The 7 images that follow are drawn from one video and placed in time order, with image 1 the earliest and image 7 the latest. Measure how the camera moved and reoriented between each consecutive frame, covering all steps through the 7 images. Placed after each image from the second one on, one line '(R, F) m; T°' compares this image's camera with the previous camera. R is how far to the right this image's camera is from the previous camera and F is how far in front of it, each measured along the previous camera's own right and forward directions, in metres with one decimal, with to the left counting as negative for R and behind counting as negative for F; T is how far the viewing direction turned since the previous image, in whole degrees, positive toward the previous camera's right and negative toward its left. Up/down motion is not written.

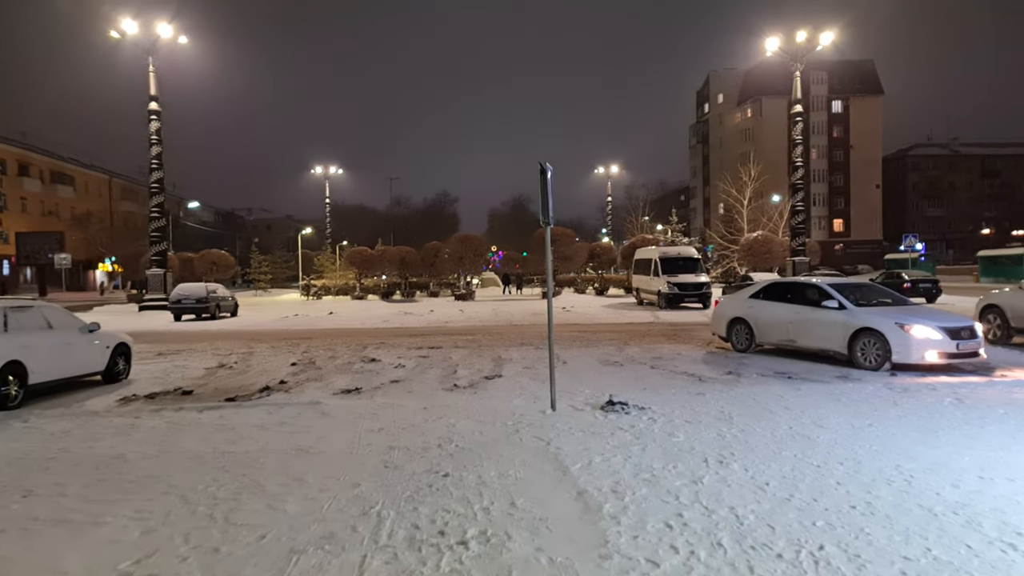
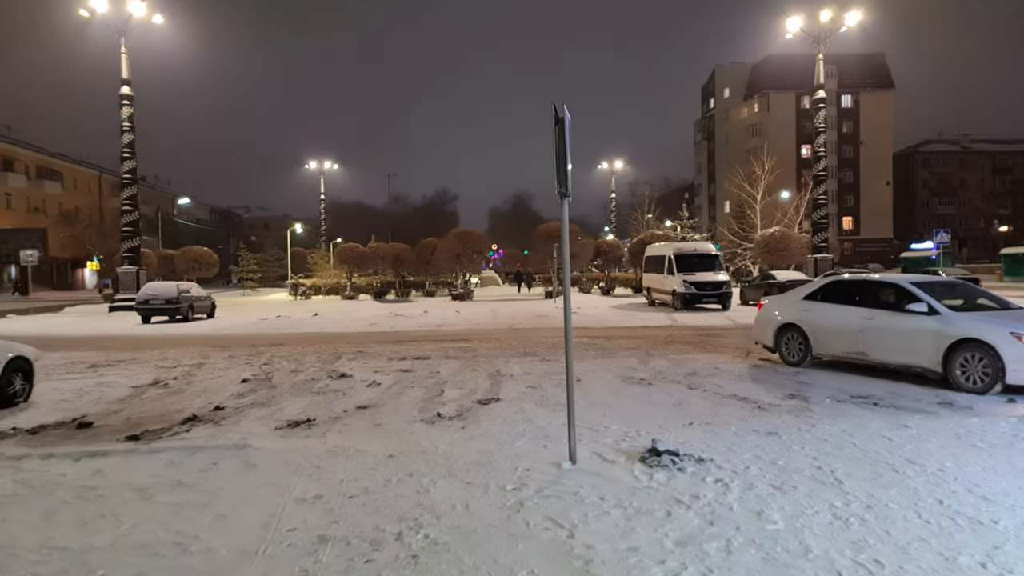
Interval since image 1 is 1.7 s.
(0.0, +2.3) m; 0°
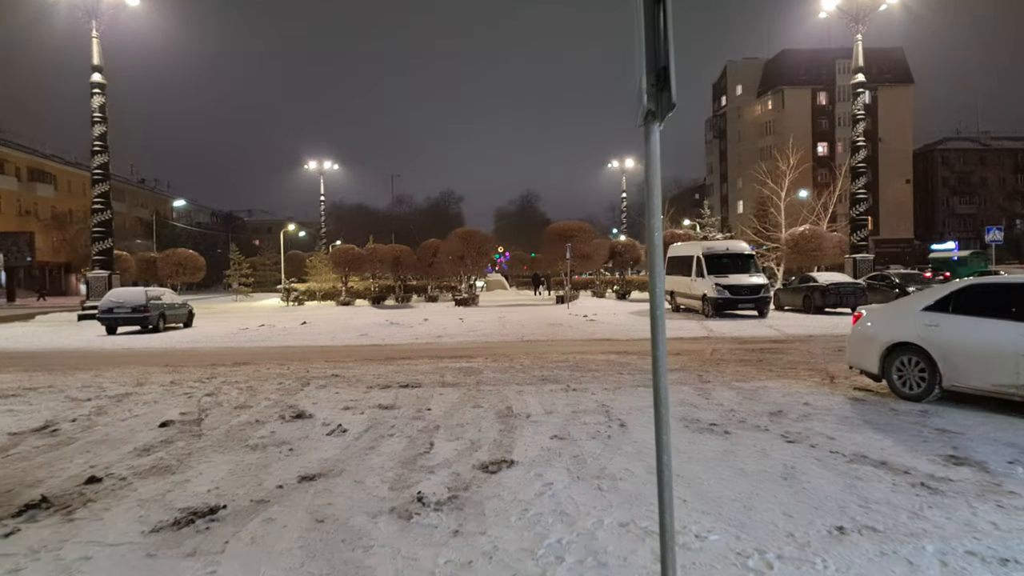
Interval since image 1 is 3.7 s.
(-0.1, +2.6) m; -1°
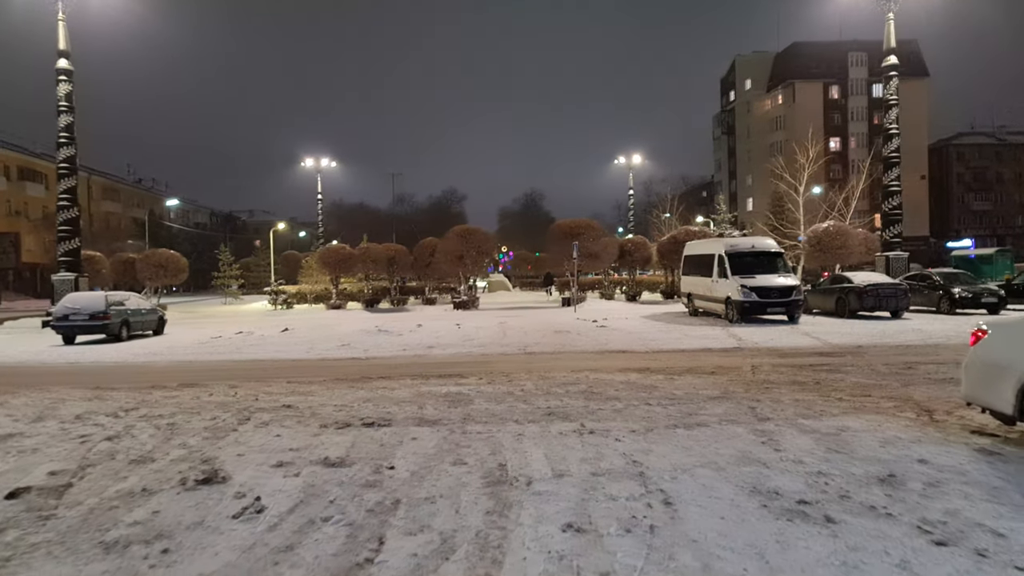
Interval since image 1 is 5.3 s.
(+0.1, +2.2) m; 0°
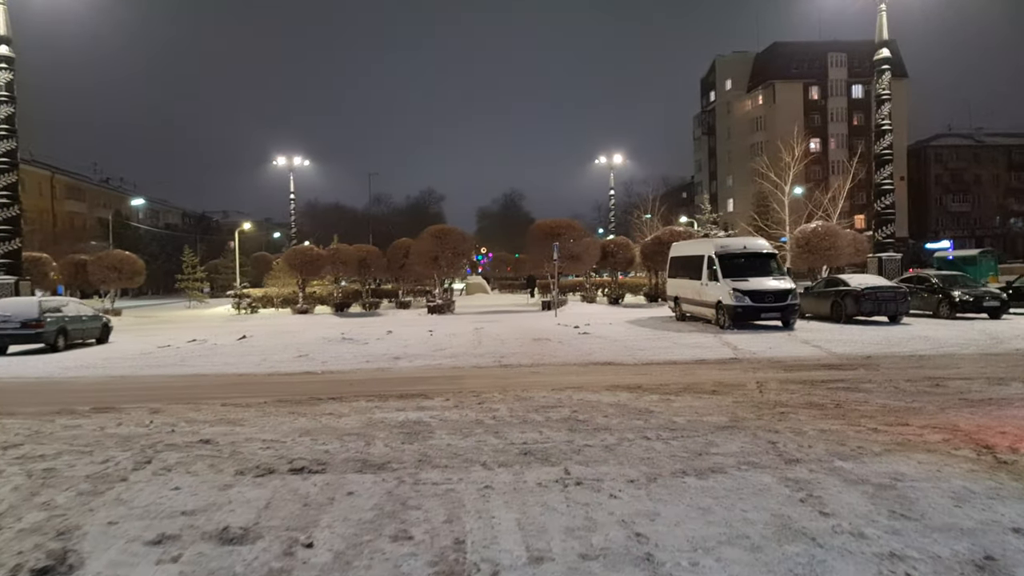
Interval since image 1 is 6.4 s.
(+0.1, +1.4) m; +2°
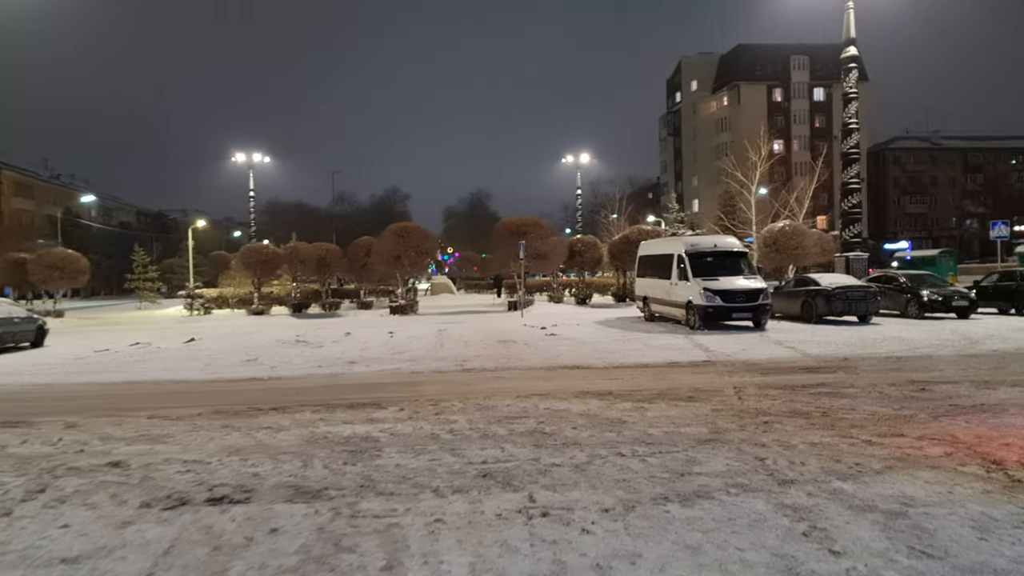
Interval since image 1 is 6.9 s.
(+0.1, +0.7) m; +3°
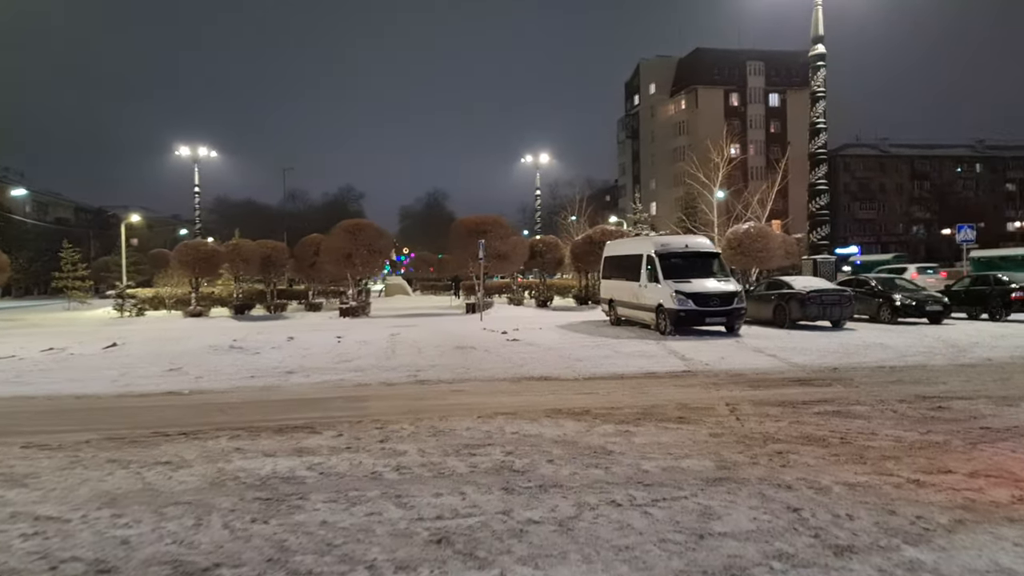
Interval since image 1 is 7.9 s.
(0.0, +1.3) m; +4°
